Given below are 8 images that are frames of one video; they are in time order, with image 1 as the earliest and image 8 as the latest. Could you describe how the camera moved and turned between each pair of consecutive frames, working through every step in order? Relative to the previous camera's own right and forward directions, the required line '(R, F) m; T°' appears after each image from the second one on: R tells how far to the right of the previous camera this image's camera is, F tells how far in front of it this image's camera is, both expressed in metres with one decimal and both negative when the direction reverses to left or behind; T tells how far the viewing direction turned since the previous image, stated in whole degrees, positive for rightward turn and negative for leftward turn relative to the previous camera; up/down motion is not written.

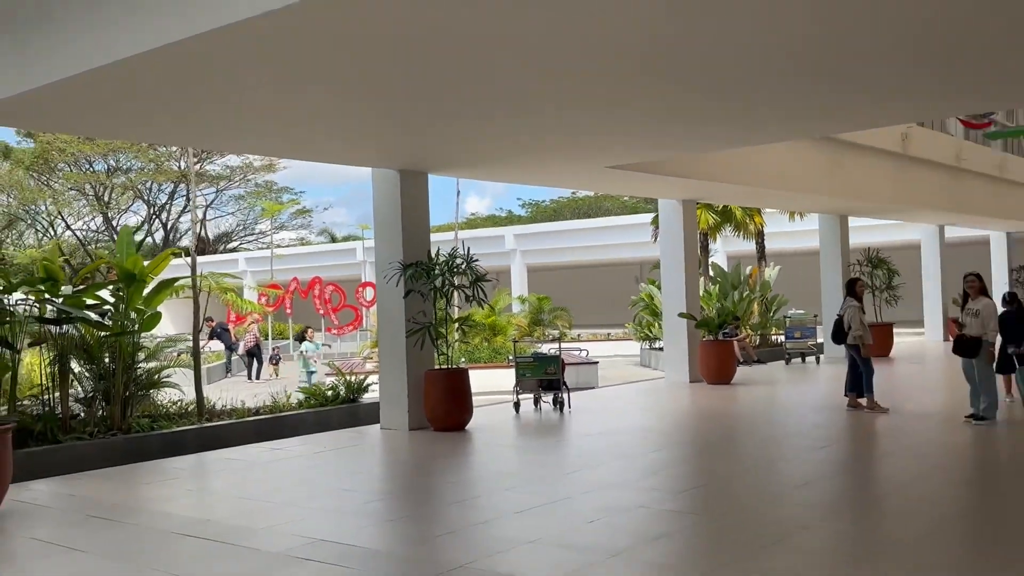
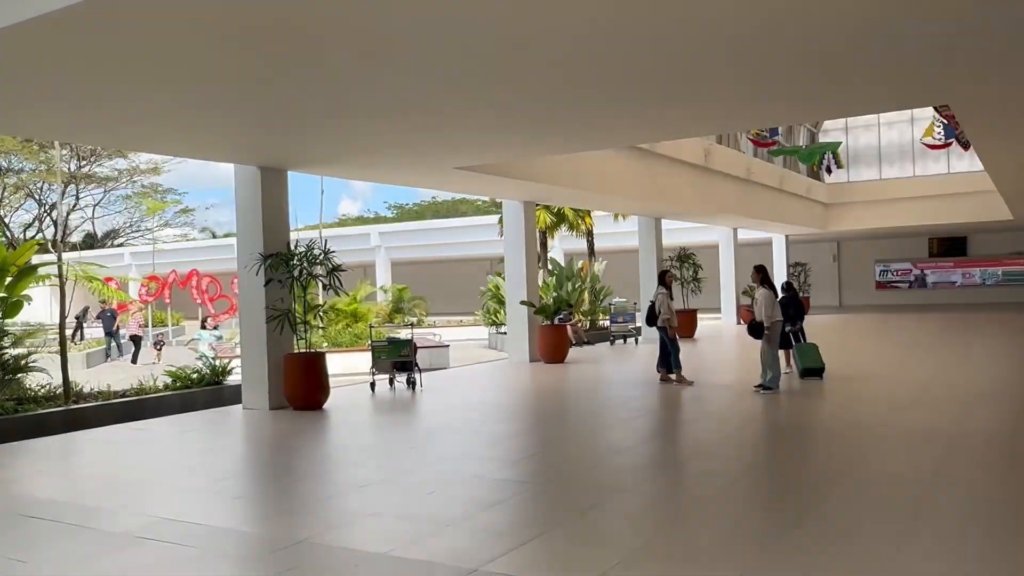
(0.0, -1.2) m; +9°
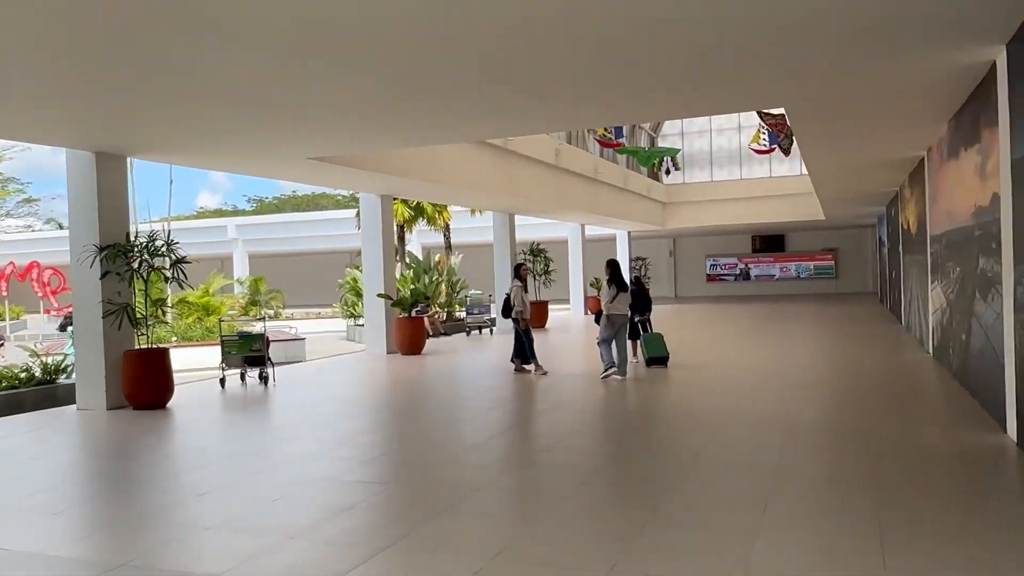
(+0.1, -0.2) m; +9°
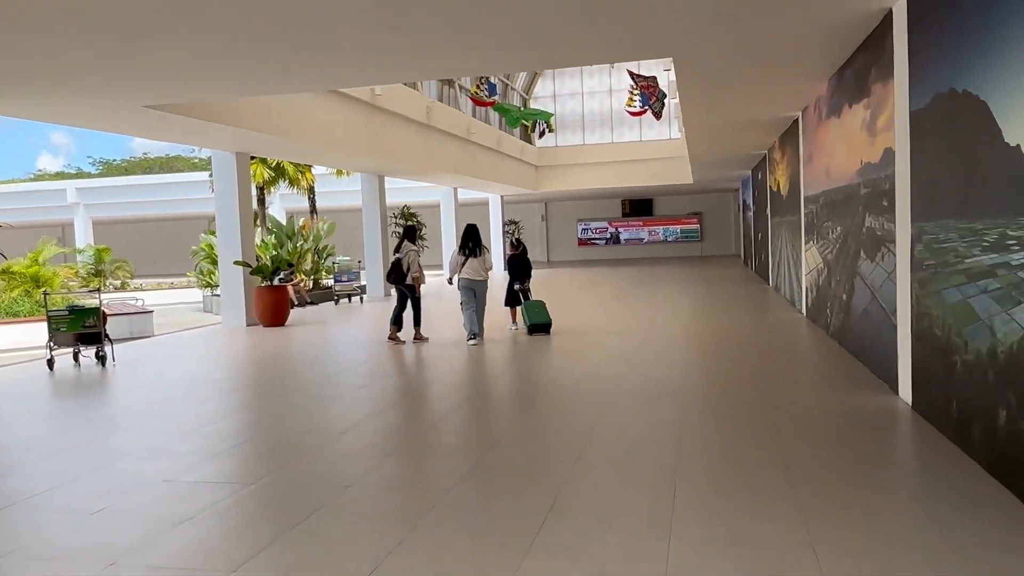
(0.0, +0.6) m; +9°
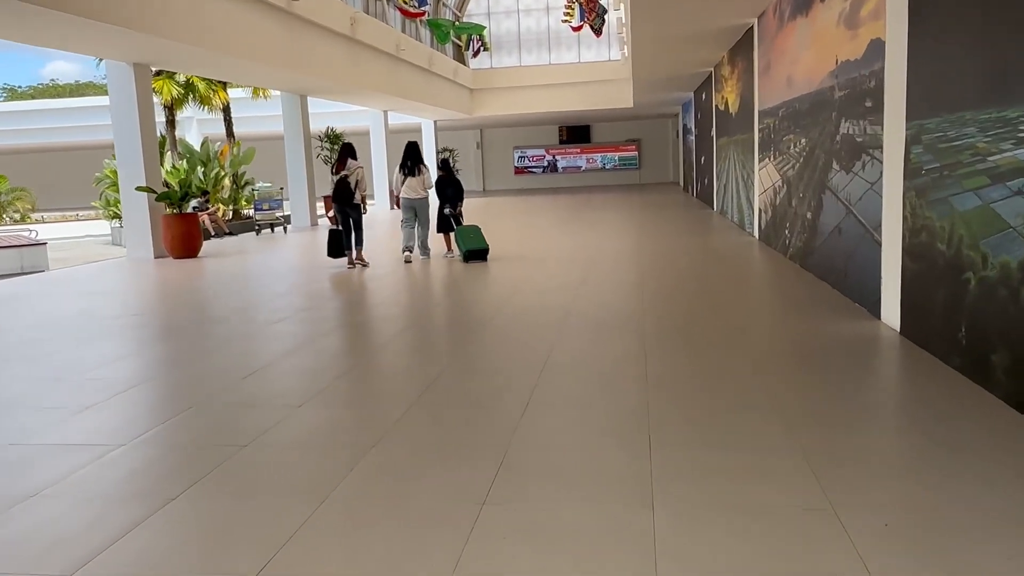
(0.0, +0.7) m; +4°
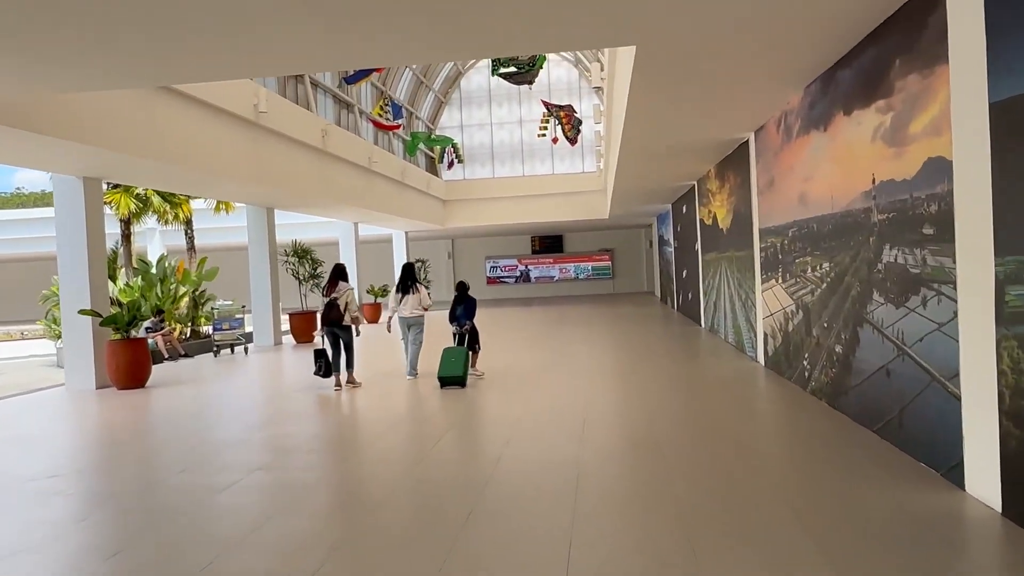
(-0.2, +0.8) m; +2°
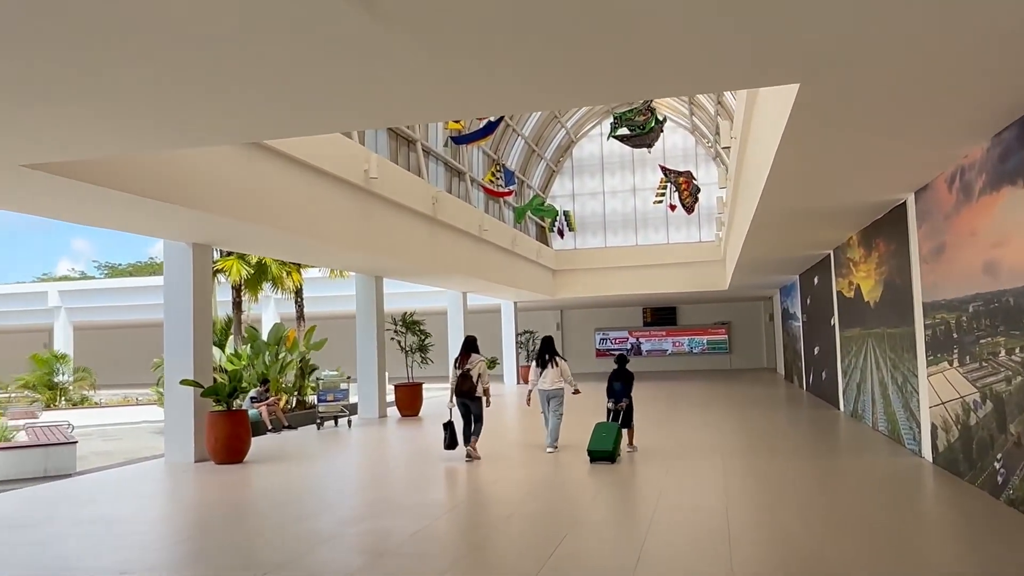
(-0.1, +0.7) m; -7°
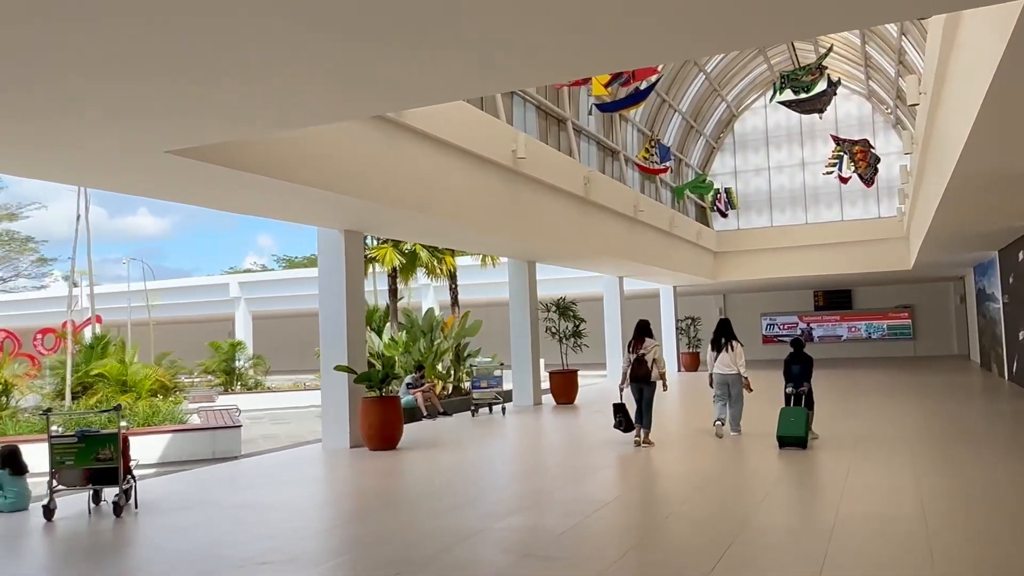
(0.0, +0.4) m; -11°
